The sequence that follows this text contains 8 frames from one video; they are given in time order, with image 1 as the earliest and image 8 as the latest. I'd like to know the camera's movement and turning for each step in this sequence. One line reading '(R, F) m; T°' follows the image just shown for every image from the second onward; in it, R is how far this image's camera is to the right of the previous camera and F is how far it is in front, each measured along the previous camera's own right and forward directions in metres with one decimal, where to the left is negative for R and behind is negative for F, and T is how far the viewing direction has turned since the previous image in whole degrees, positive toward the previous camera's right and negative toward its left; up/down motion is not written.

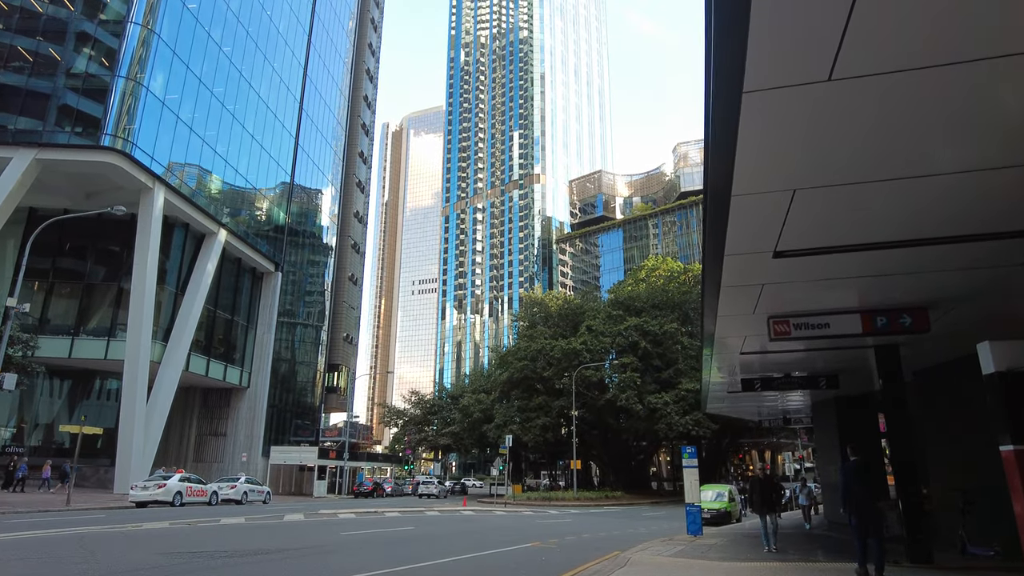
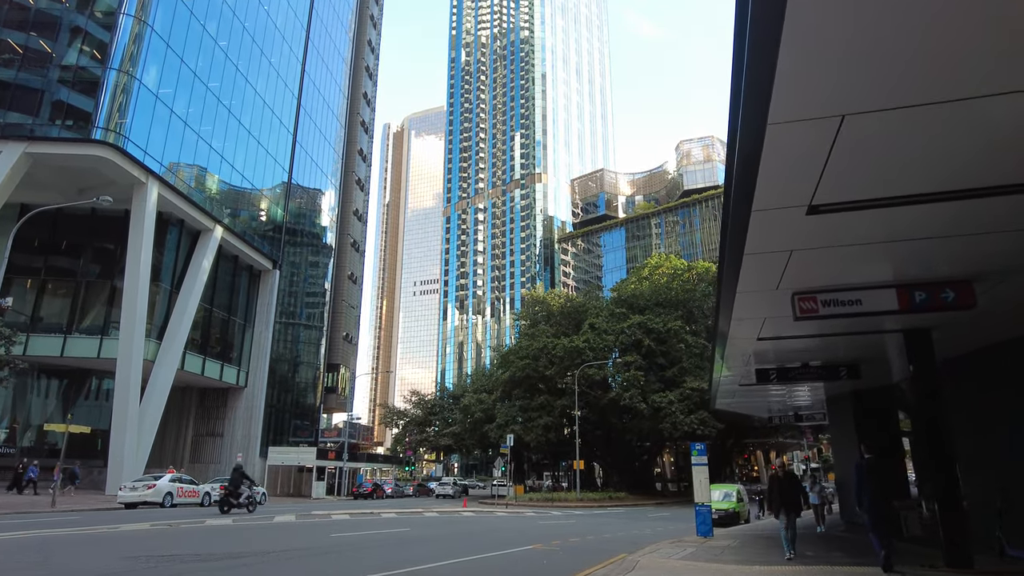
(+0.1, +0.7) m; 0°
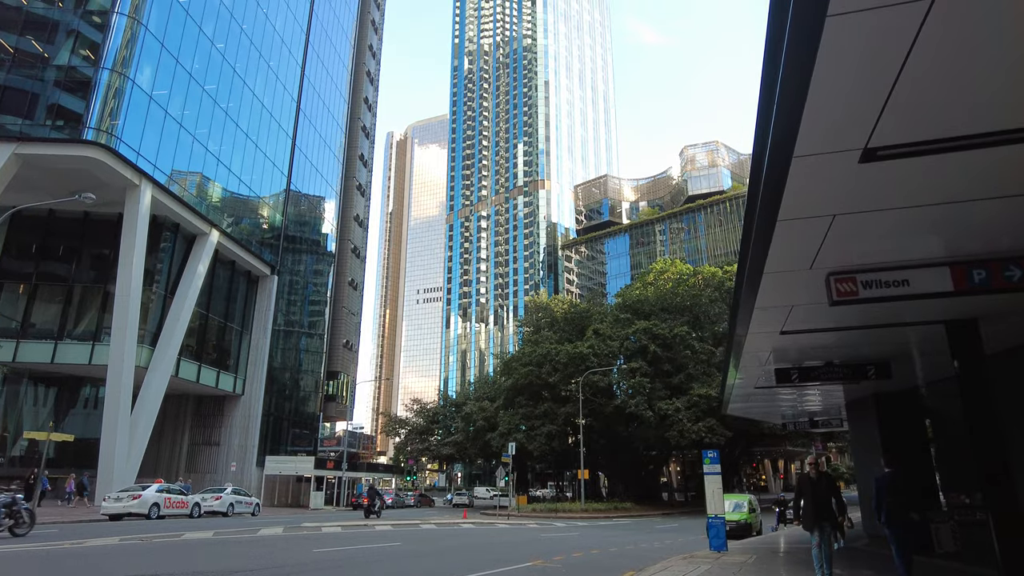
(+0.1, +0.8) m; 0°
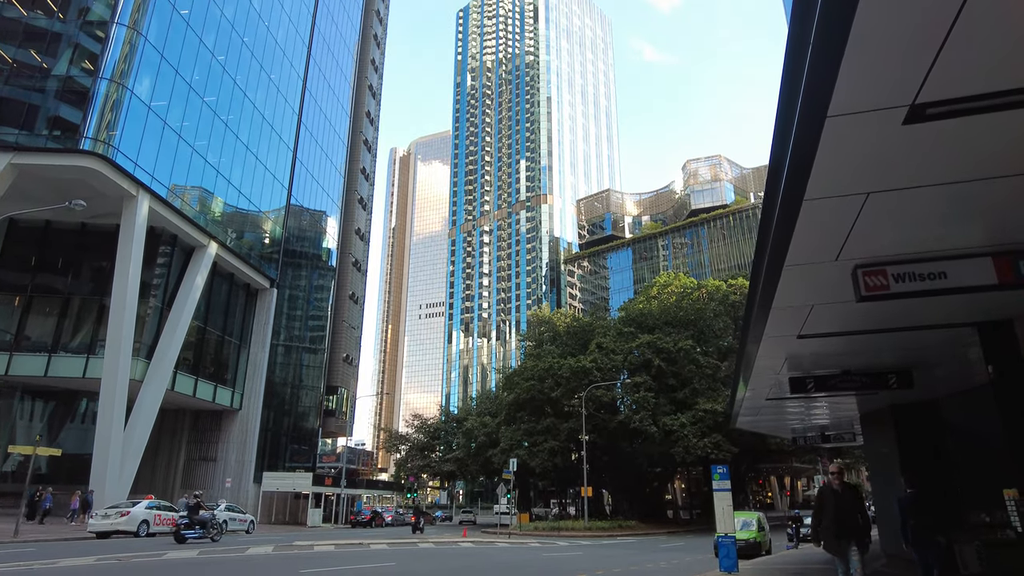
(+0.1, +0.5) m; 0°
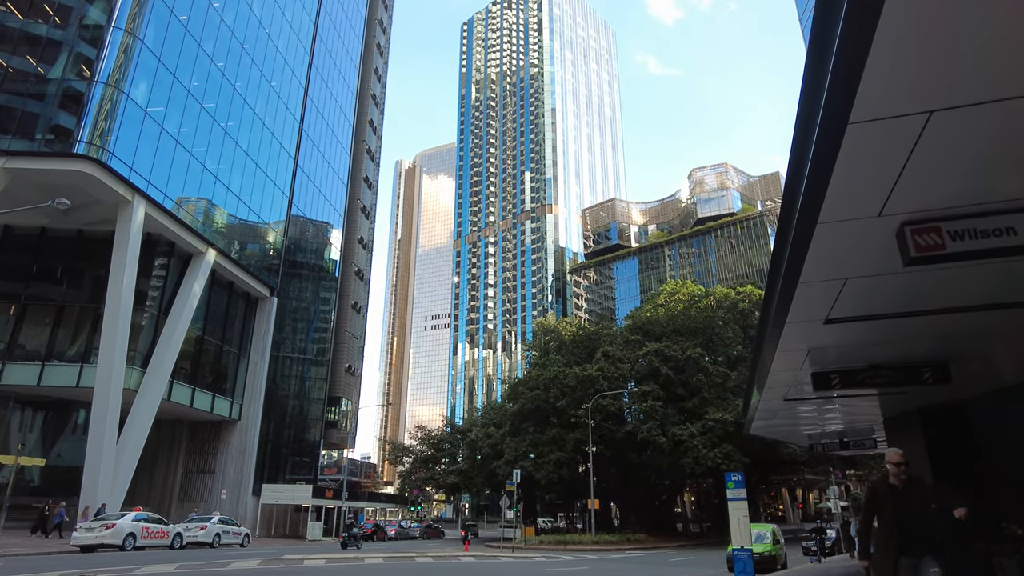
(+0.1, +0.8) m; -1°
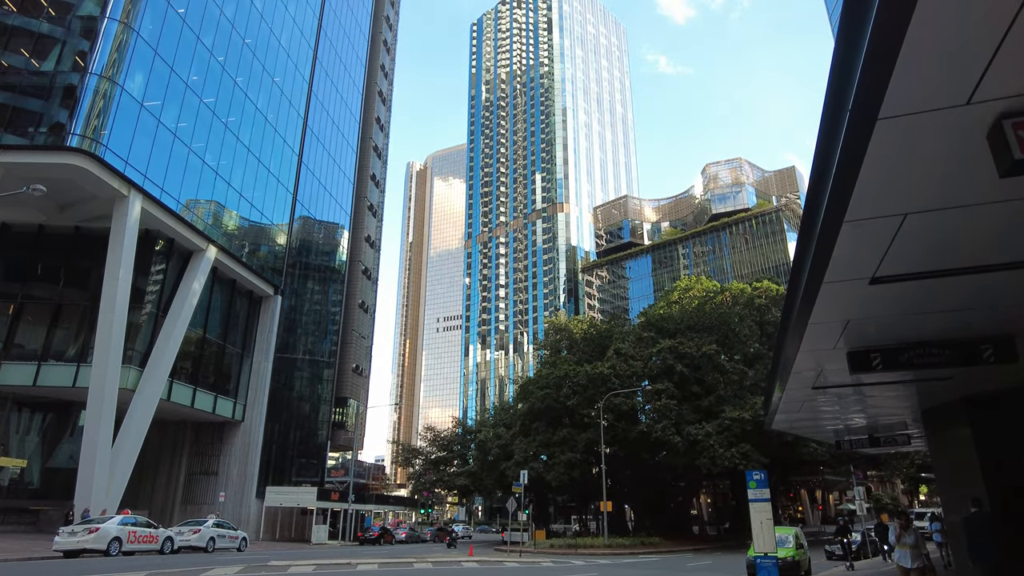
(+0.3, +1.1) m; -1°
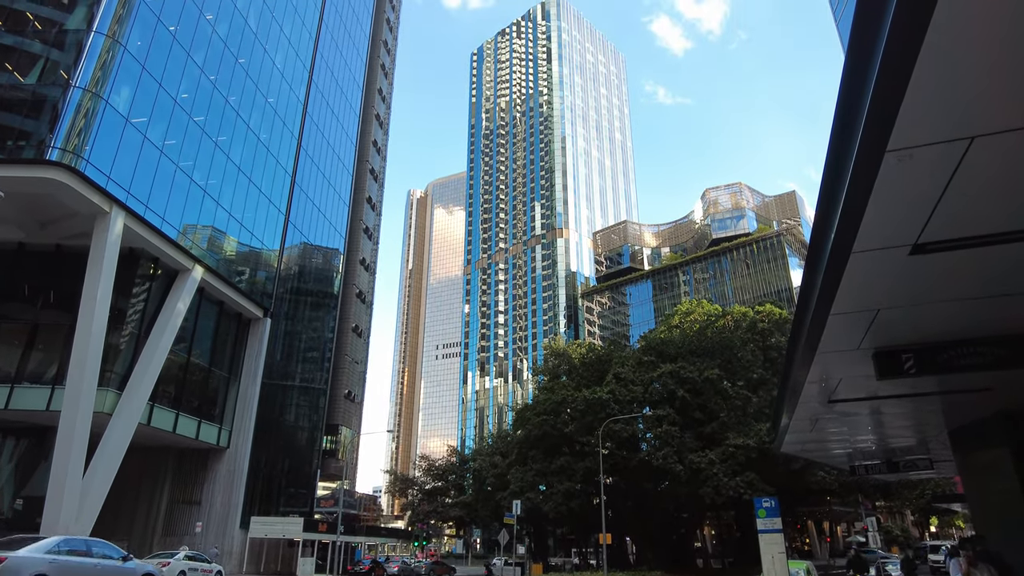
(+0.3, +1.0) m; 0°
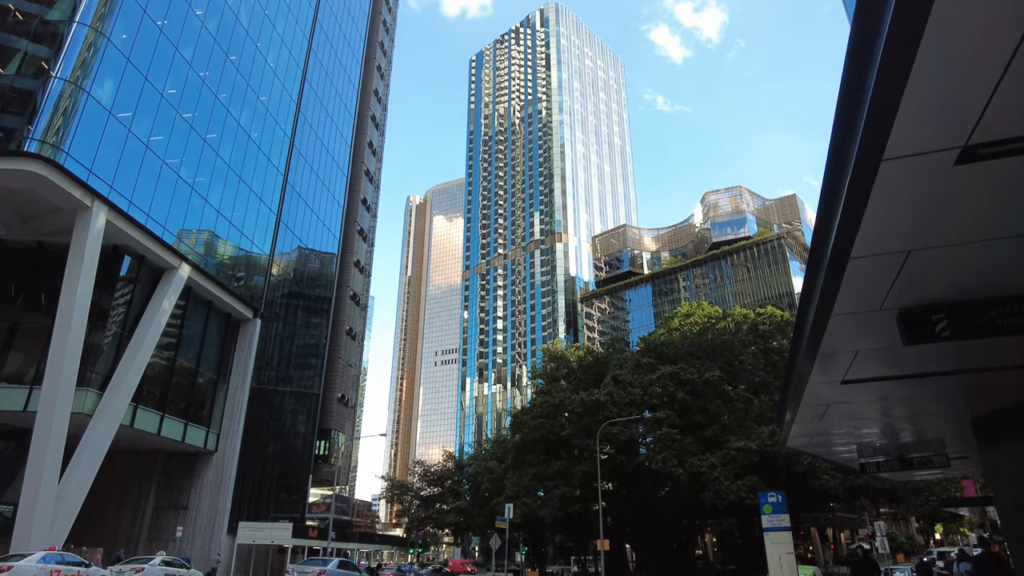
(+0.3, +0.8) m; 0°
